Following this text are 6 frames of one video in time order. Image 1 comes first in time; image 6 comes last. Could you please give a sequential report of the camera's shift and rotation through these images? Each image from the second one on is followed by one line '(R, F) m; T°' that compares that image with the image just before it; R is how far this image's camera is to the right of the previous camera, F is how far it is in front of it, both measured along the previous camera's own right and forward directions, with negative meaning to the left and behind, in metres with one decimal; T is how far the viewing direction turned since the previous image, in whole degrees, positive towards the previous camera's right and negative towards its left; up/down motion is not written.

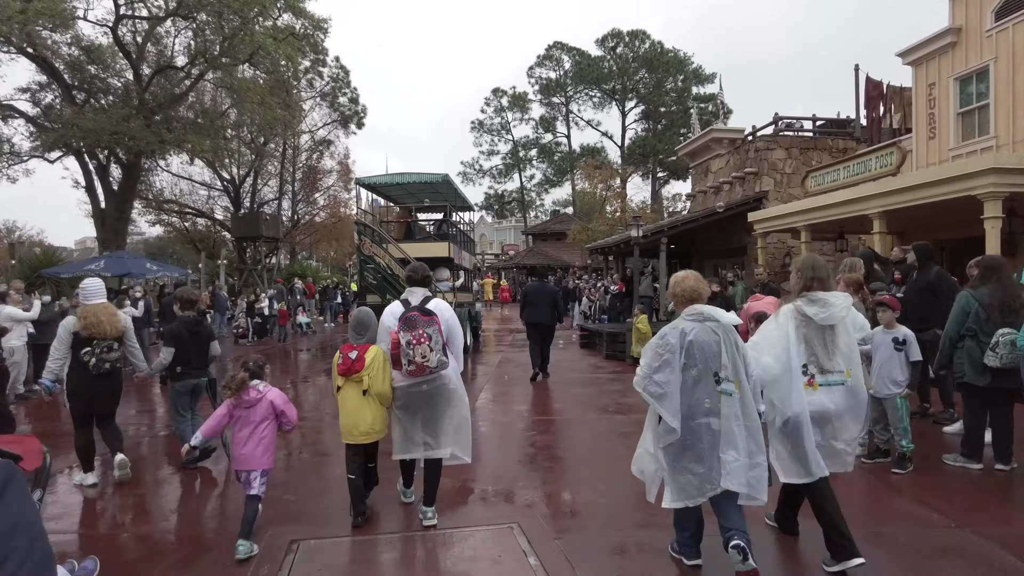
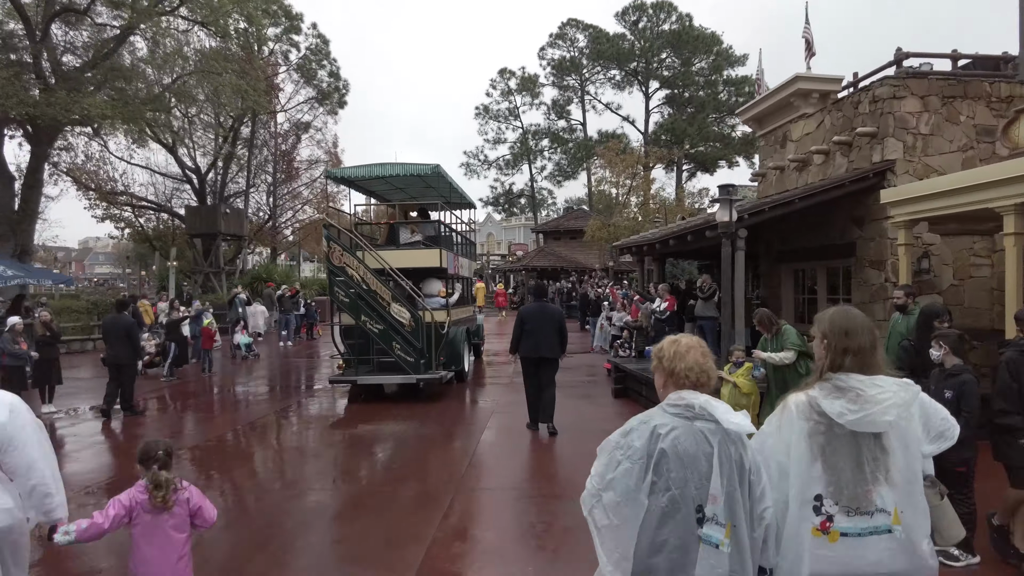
(+0.2, +4.2) m; -1°
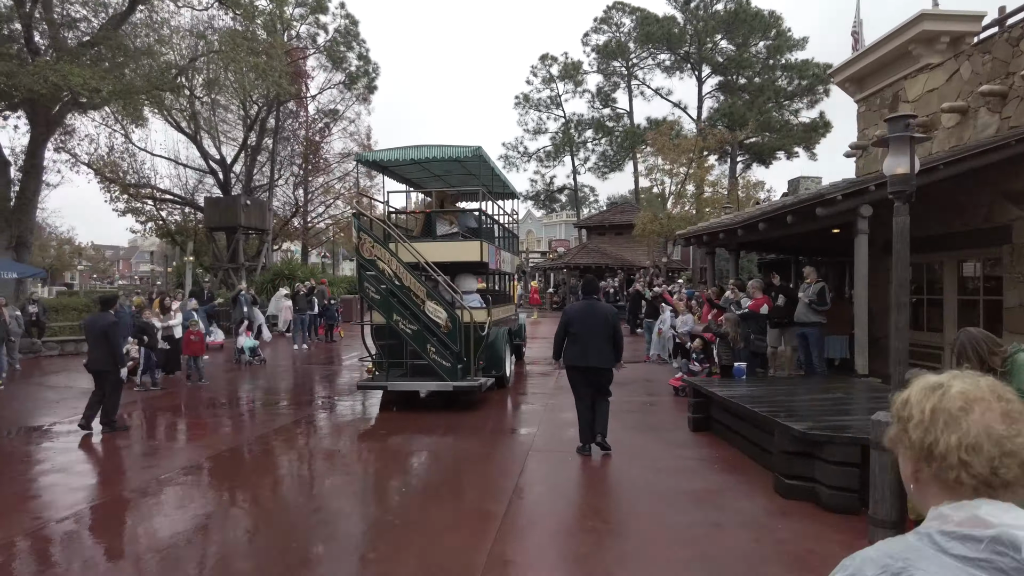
(0.0, +2.0) m; -4°
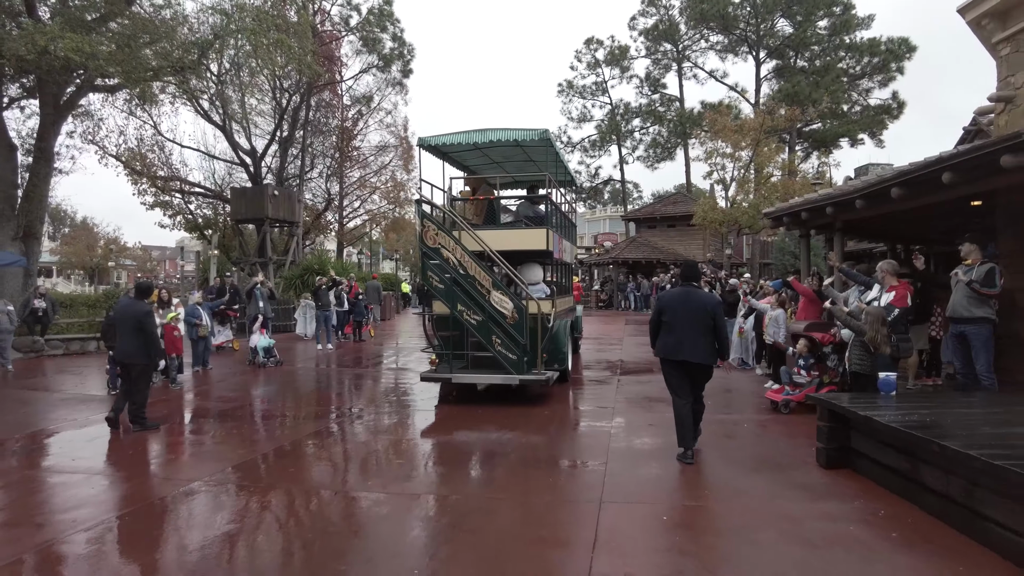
(-0.1, +1.6) m; -4°
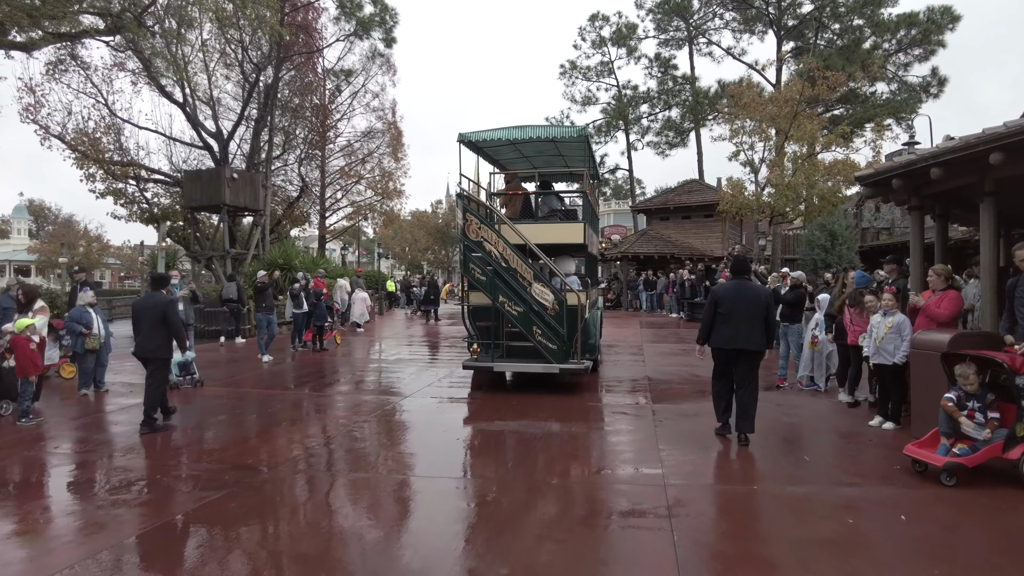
(+0.1, +2.6) m; 0°
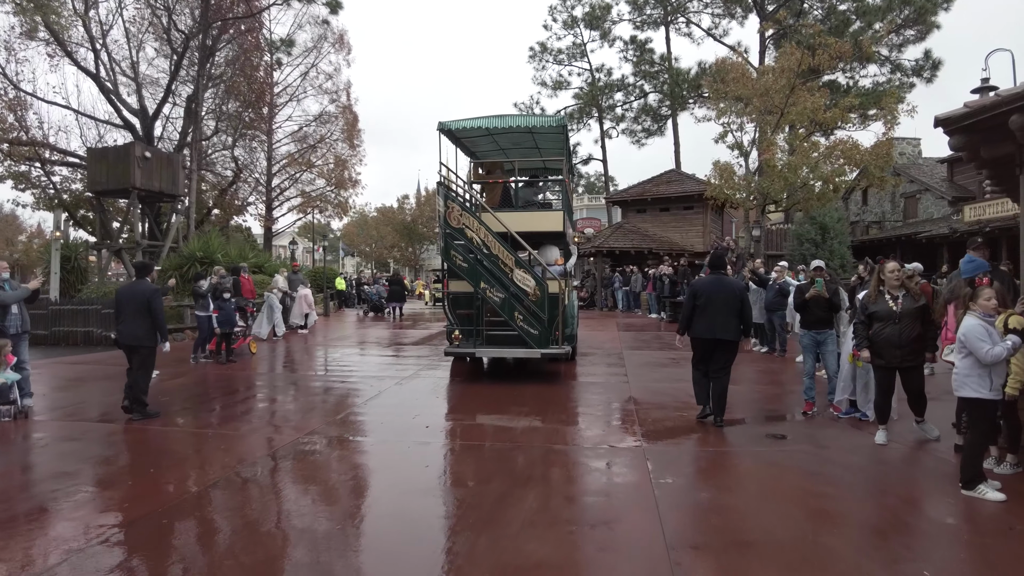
(+0.3, +2.1) m; +2°
